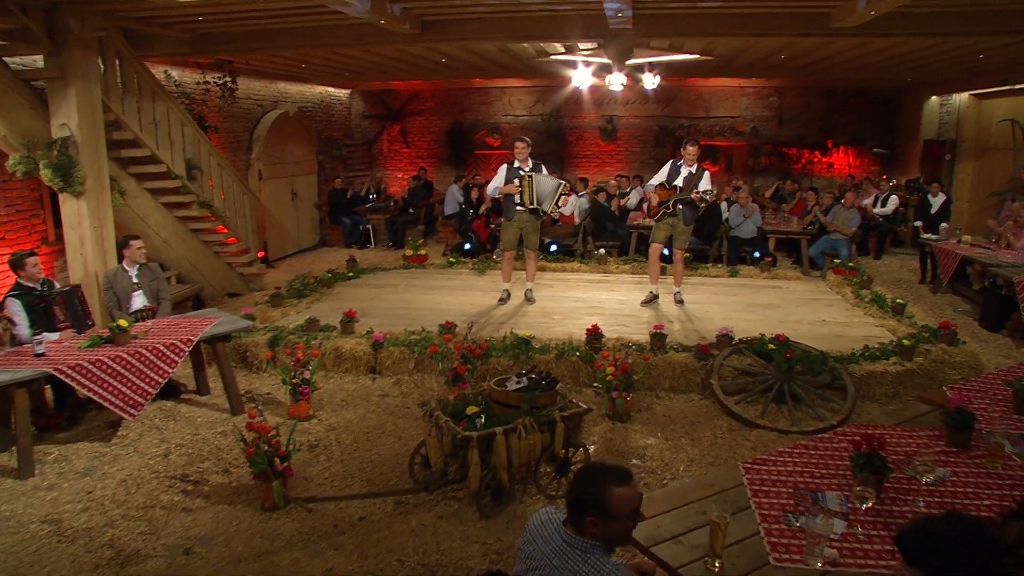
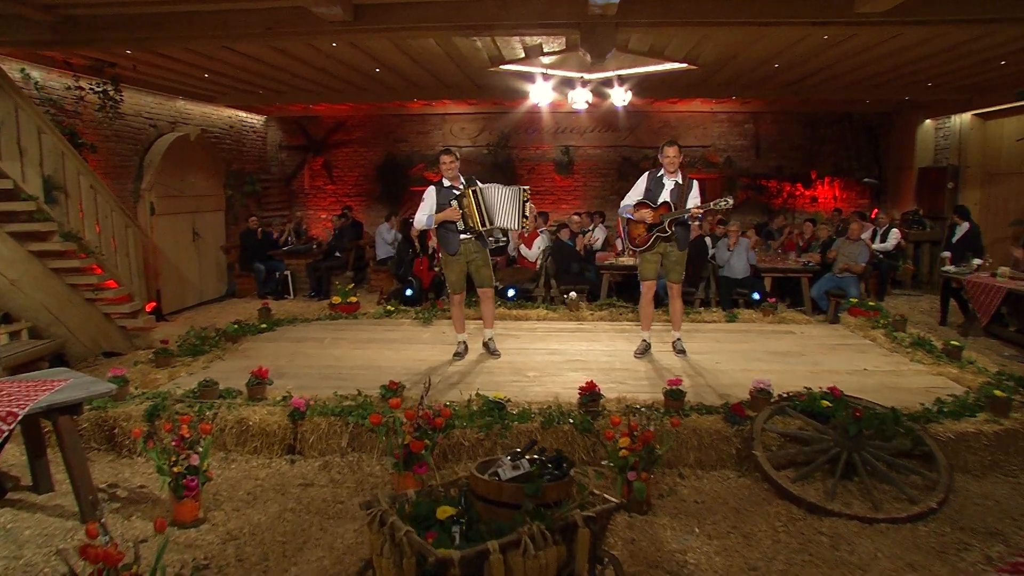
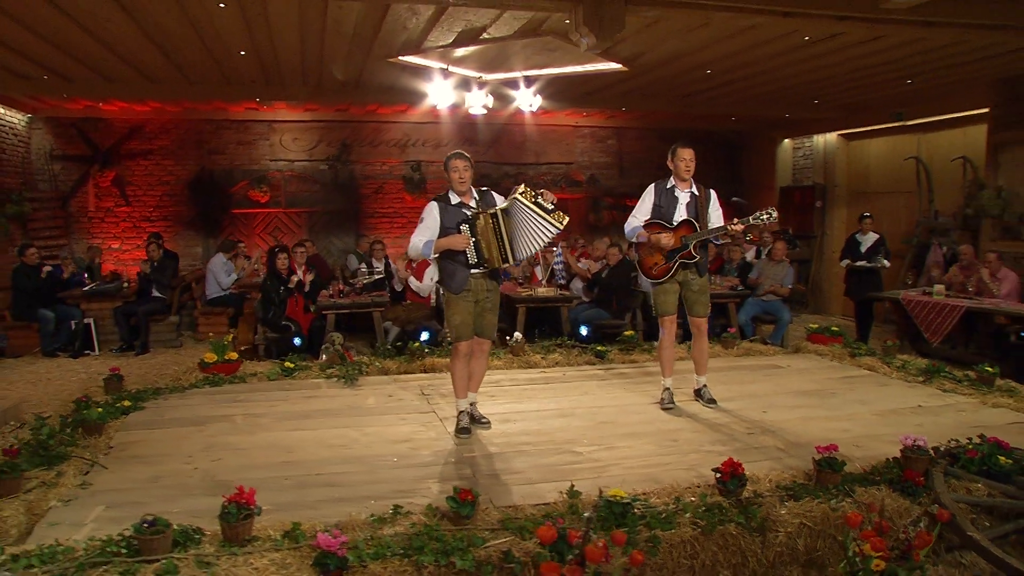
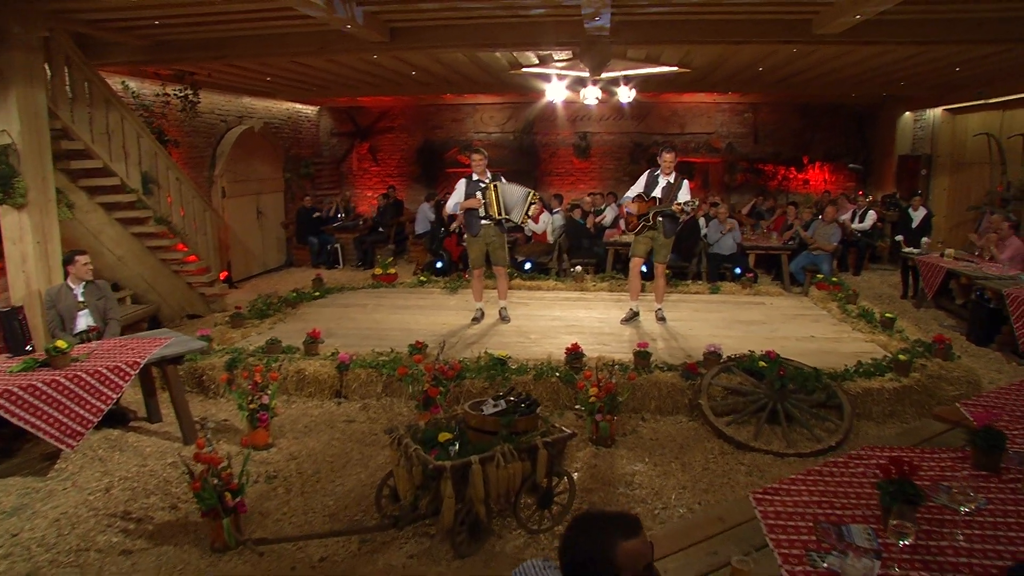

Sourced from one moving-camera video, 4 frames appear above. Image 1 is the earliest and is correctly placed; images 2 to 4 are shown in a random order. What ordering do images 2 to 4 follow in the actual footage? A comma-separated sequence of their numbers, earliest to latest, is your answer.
4, 2, 3
